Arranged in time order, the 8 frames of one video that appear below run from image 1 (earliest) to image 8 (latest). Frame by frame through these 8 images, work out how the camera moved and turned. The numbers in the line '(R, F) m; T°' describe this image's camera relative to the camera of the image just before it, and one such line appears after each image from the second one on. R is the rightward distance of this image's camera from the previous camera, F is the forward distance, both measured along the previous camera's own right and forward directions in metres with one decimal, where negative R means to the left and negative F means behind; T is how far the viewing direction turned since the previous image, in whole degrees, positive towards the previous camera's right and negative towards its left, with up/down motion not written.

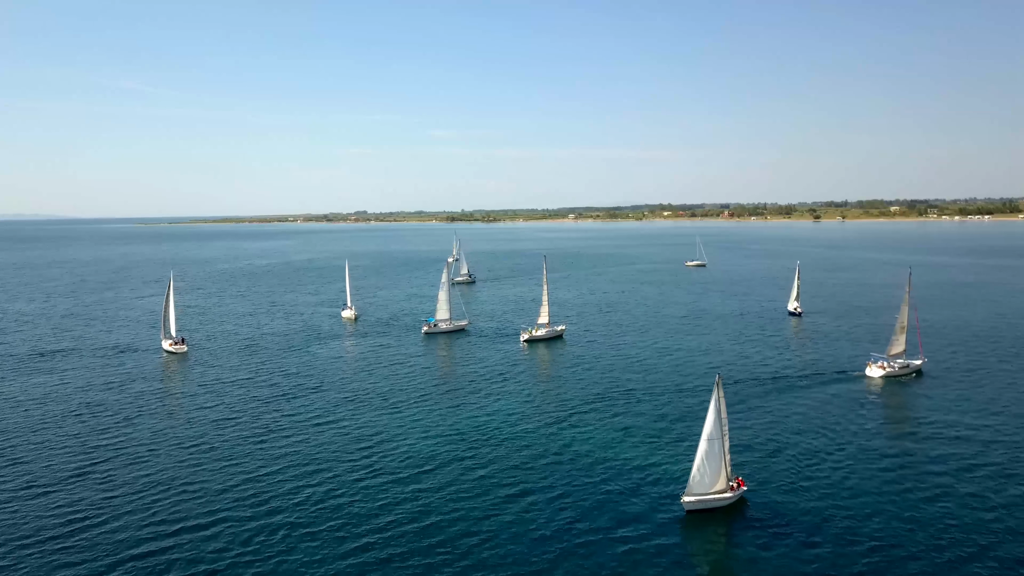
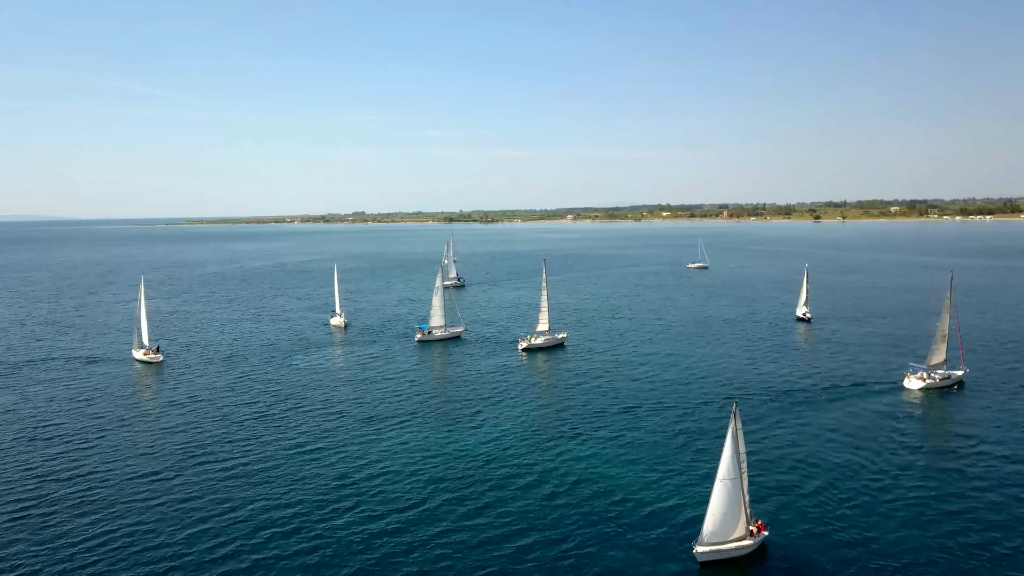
(+0.1, +3.7) m; 0°
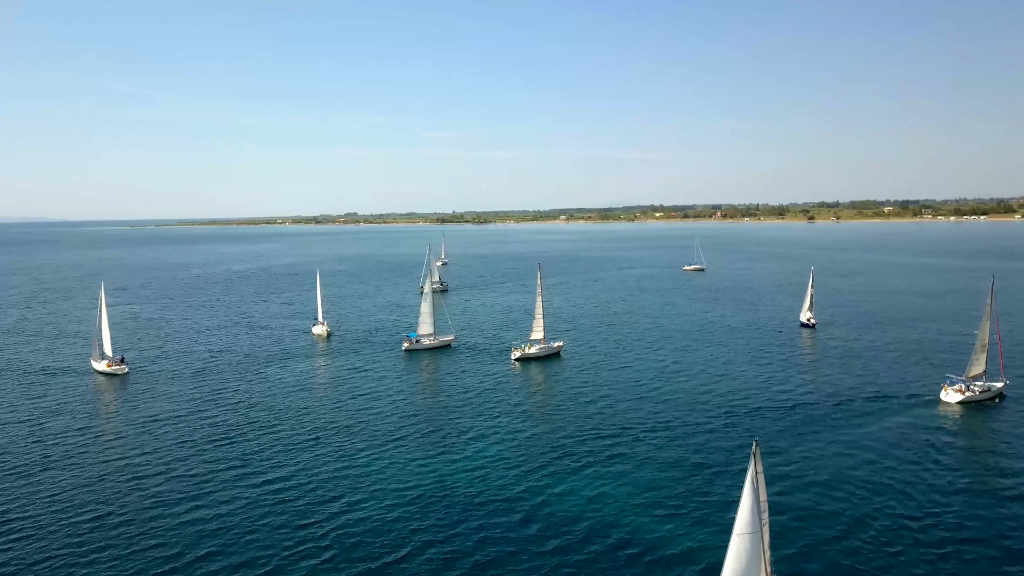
(0.0, +3.8) m; 0°
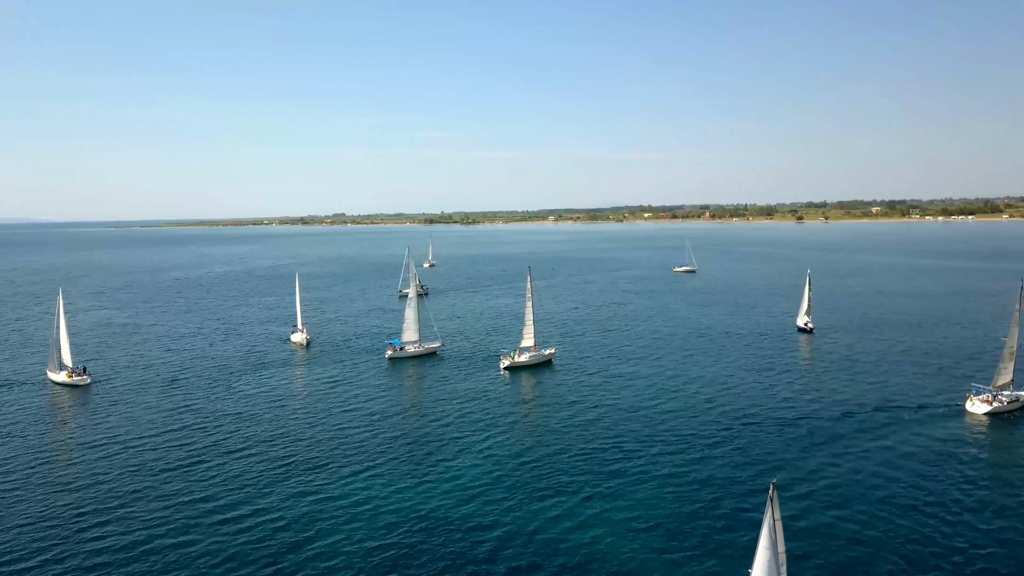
(0.0, +3.0) m; +1°
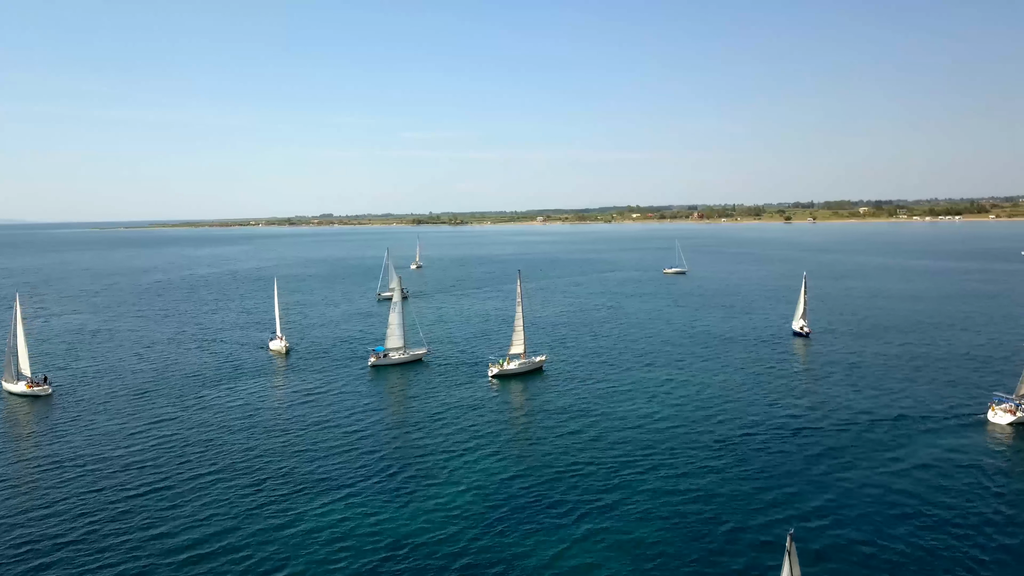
(0.0, +2.6) m; +1°
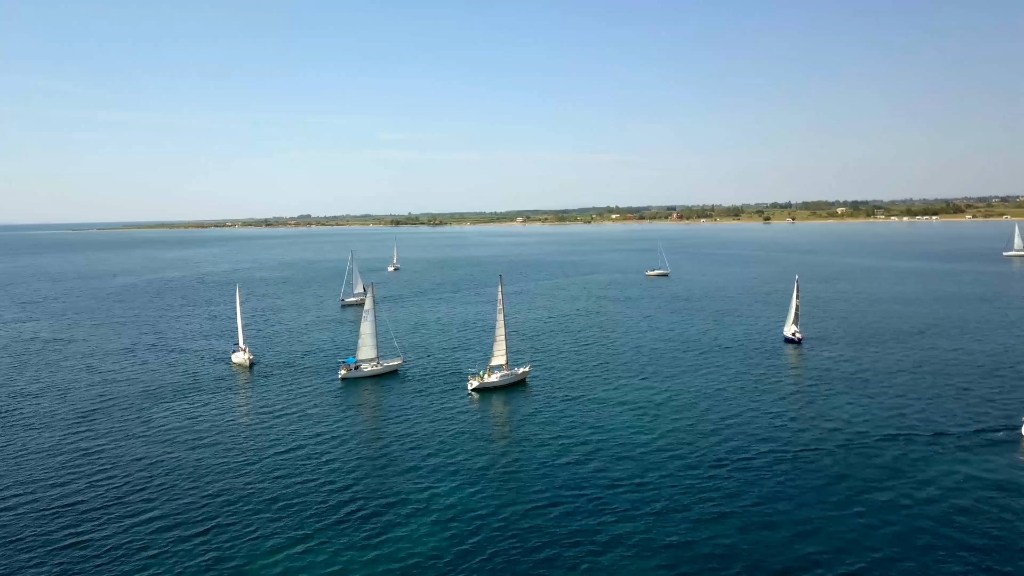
(-0.1, +4.0) m; +1°
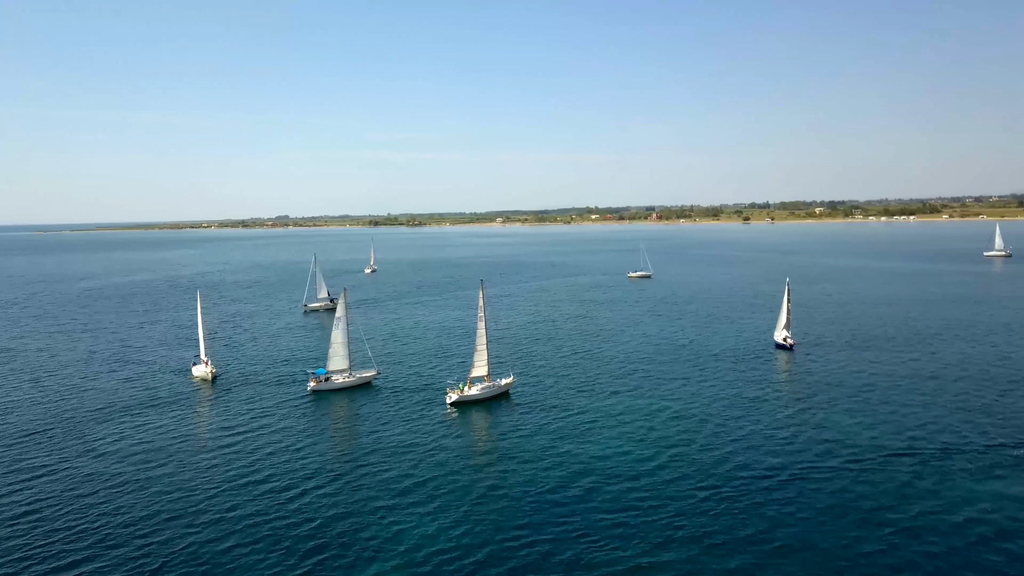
(-0.1, +3.4) m; +1°
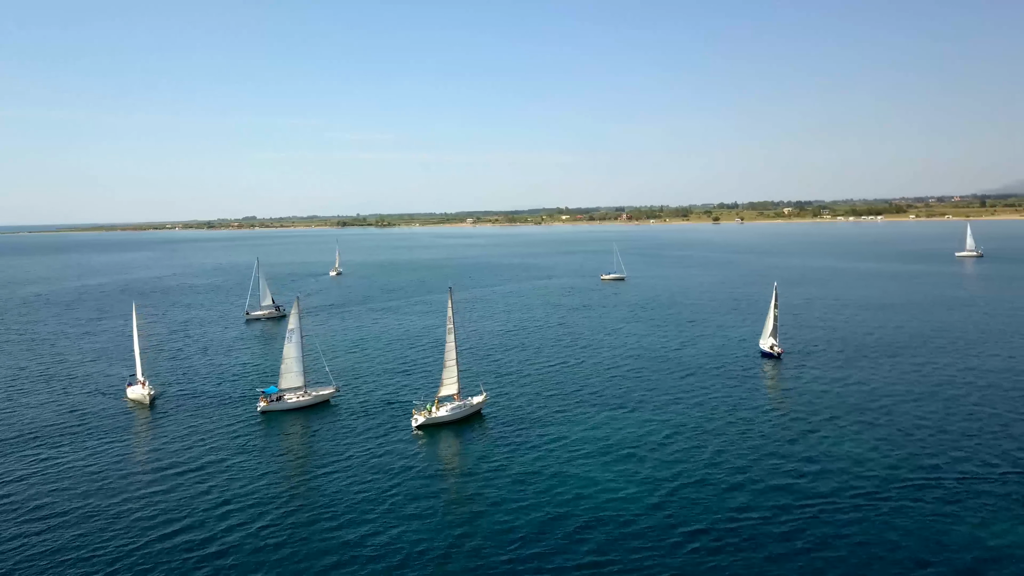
(-0.1, +4.8) m; +2°
